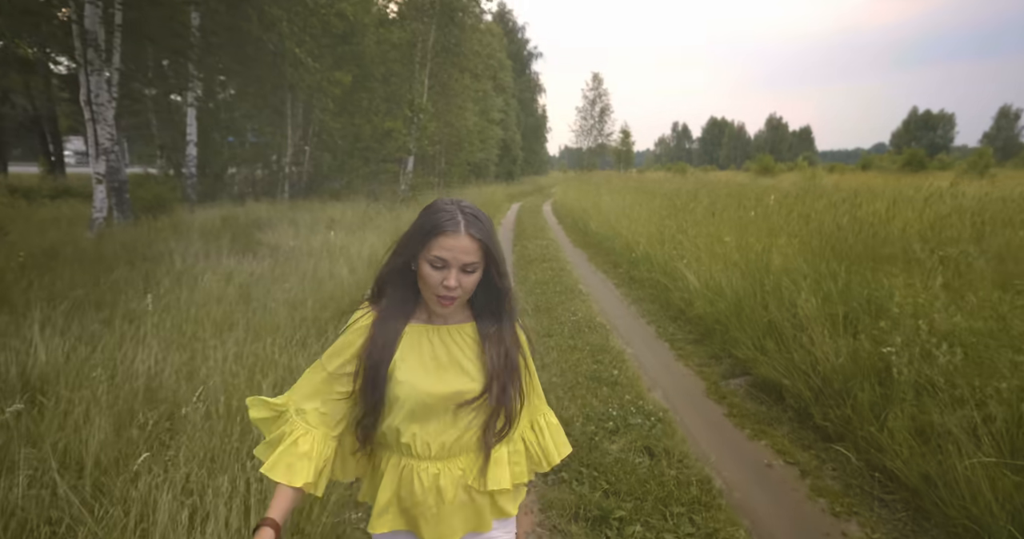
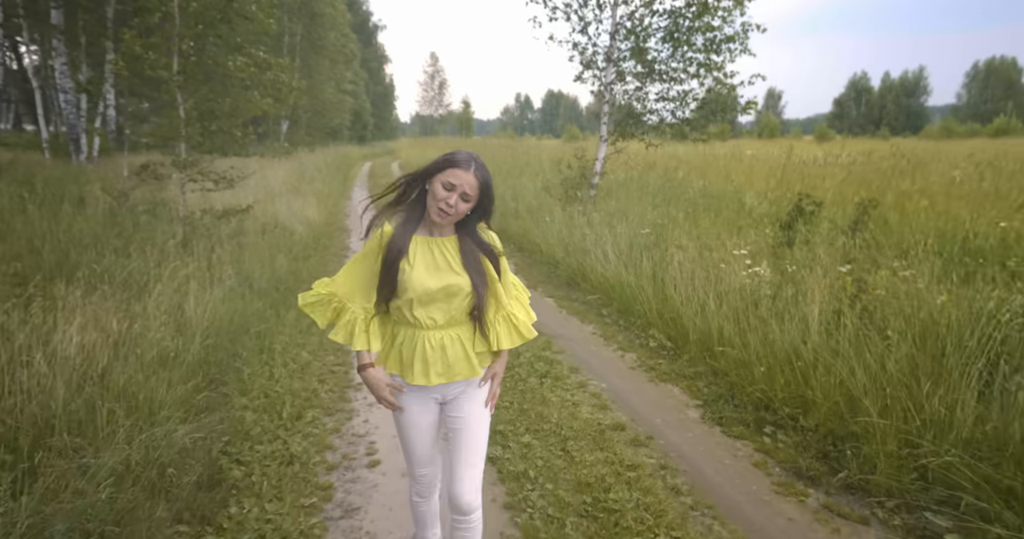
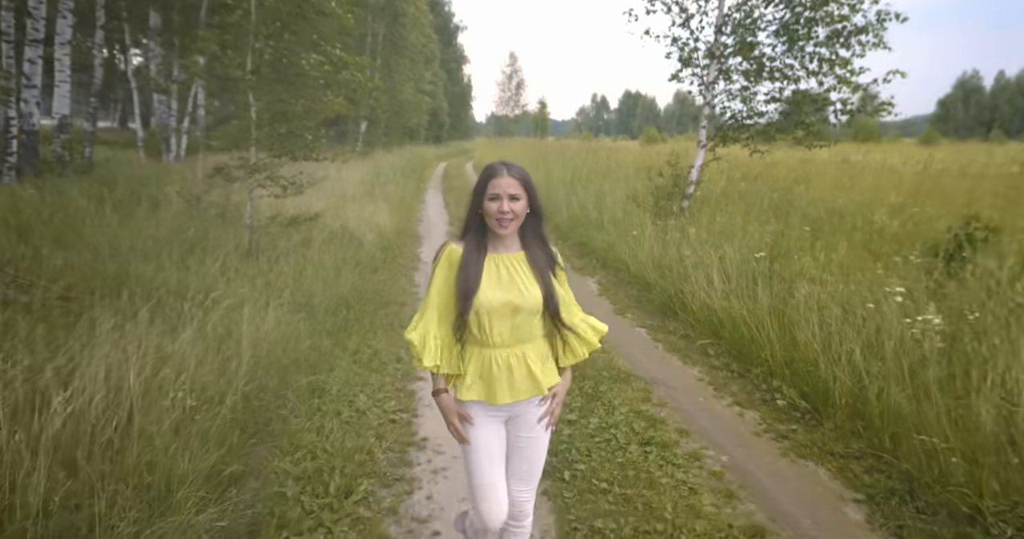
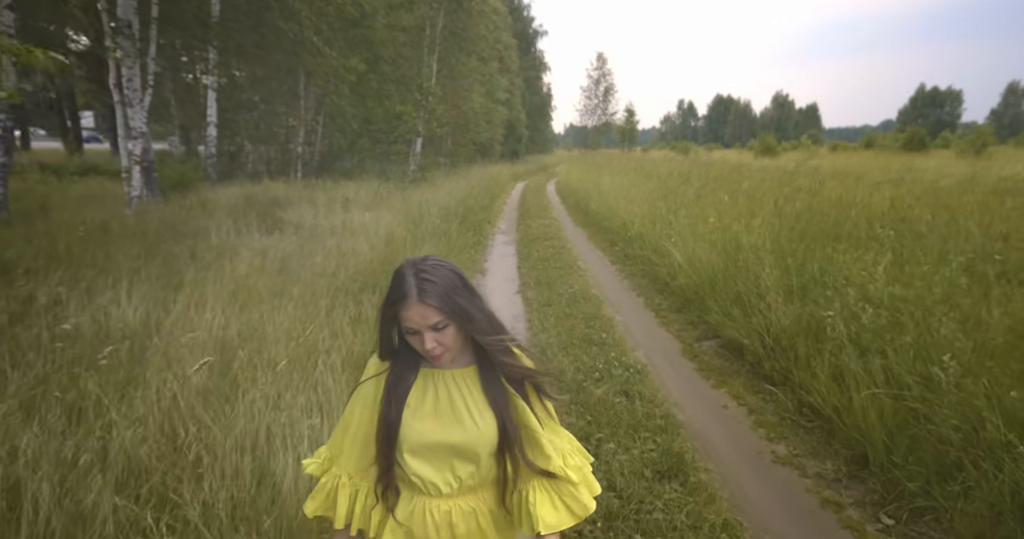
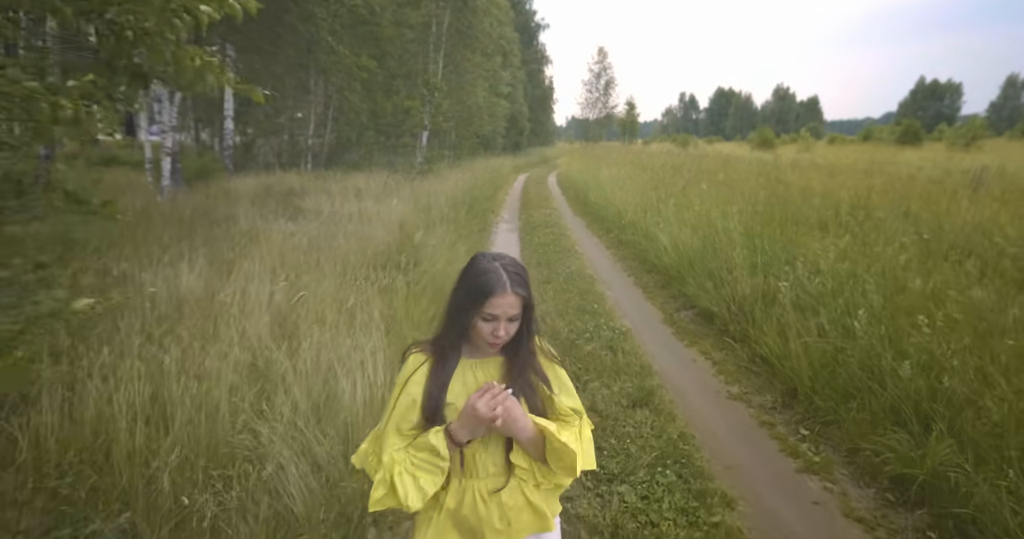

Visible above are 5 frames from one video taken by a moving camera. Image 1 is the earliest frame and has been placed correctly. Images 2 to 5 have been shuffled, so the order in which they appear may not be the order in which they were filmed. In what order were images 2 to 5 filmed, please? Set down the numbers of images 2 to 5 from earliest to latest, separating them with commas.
4, 5, 3, 2
